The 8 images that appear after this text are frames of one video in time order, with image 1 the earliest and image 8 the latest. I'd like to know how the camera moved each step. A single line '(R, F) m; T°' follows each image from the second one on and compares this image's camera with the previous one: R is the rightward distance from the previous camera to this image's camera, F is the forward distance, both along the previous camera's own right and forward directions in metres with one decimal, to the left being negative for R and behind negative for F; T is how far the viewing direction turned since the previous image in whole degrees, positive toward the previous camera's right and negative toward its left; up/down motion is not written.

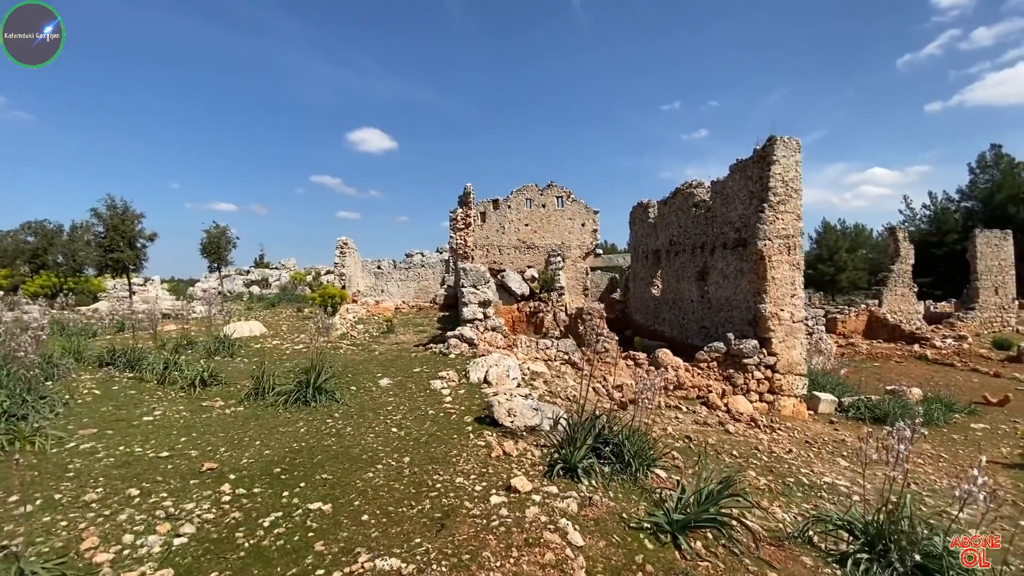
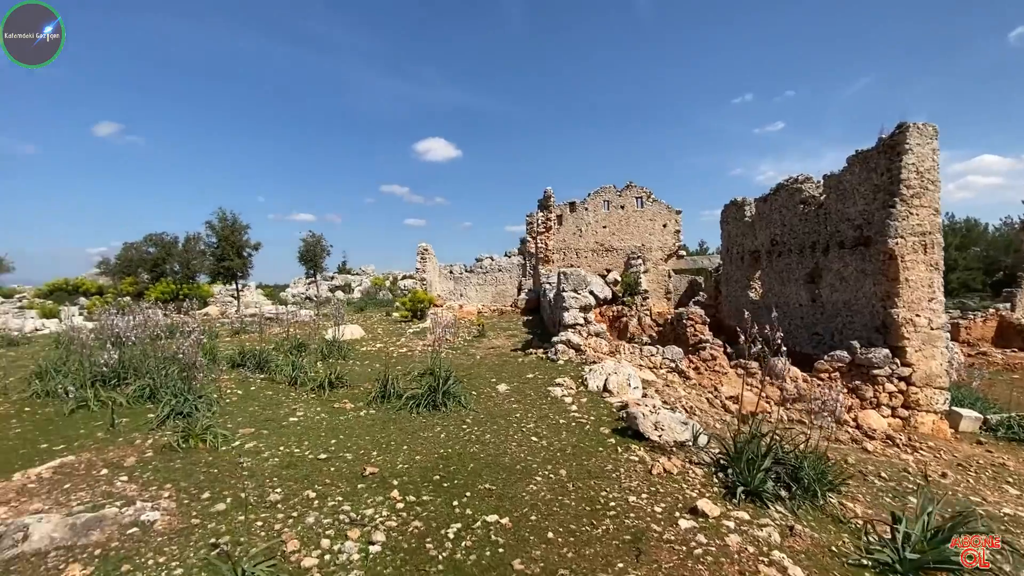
(-1.1, +0.2) m; -7°
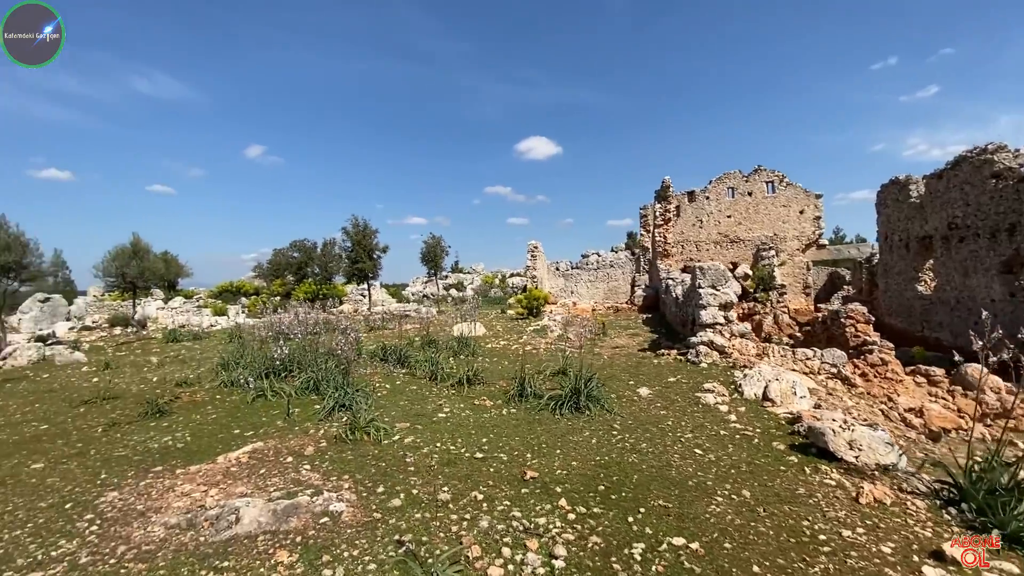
(-0.6, +0.2) m; -12°
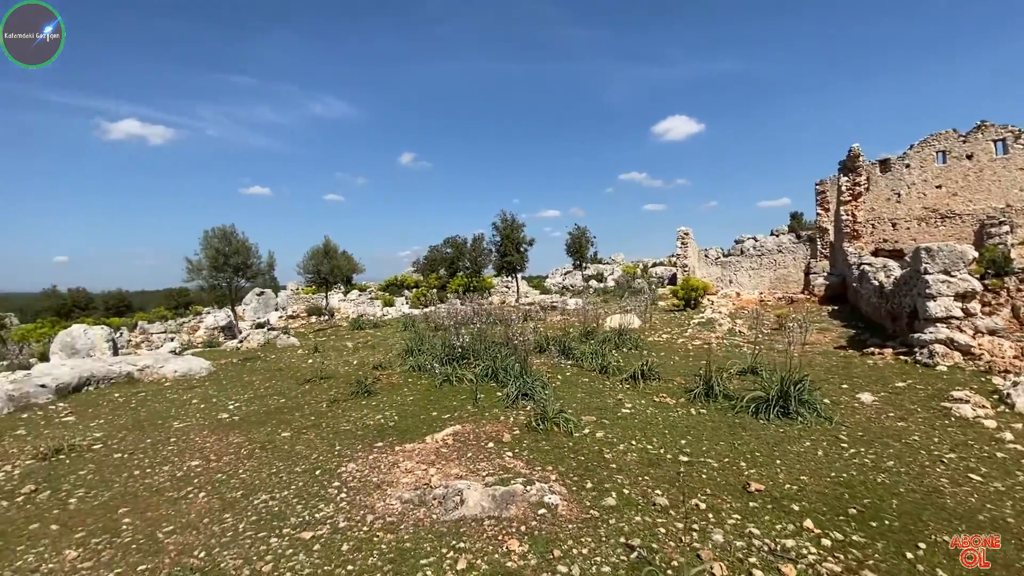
(-0.8, +0.1) m; -16°
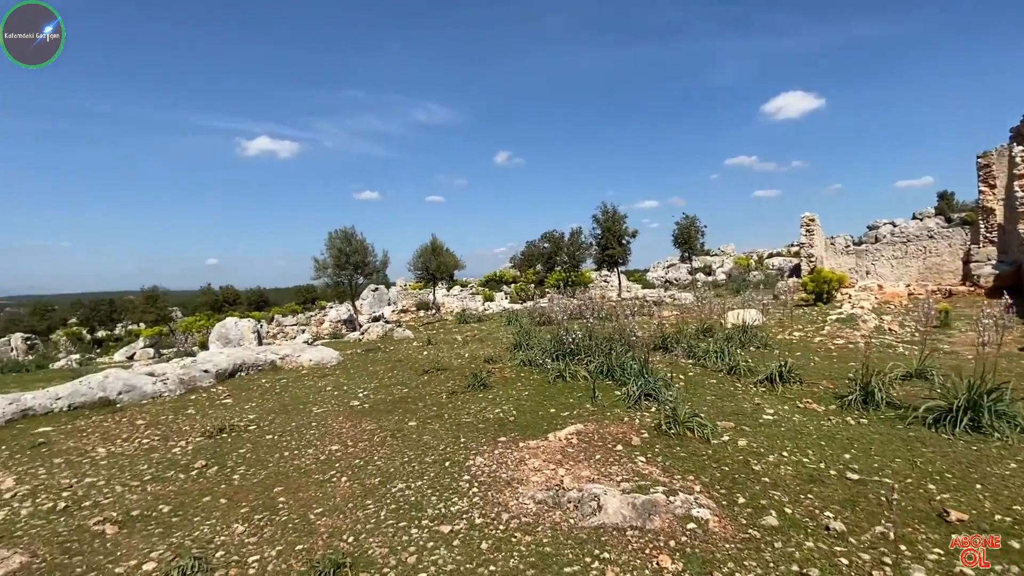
(-0.4, +0.2) m; -11°
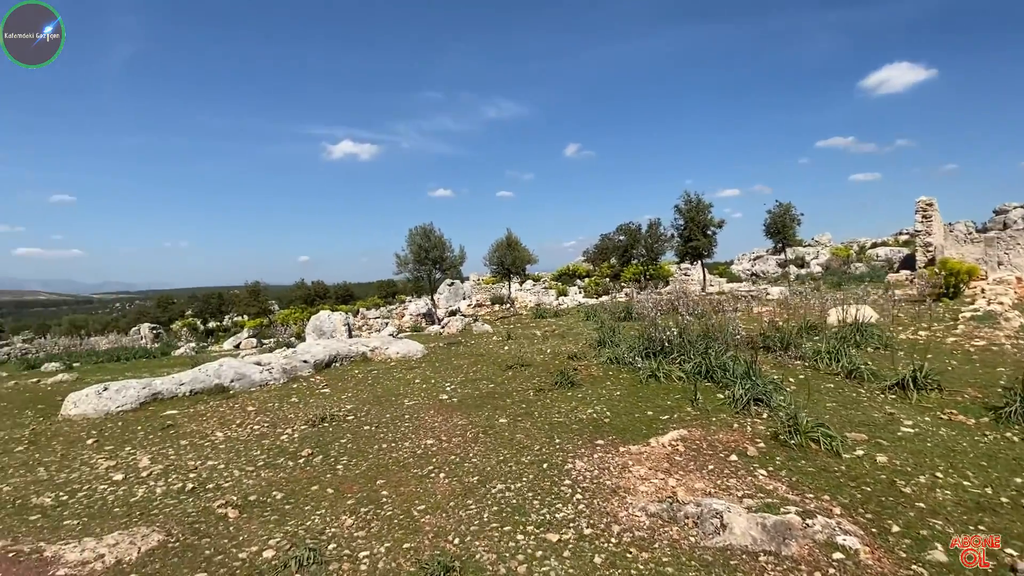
(-0.3, +0.2) m; -8°
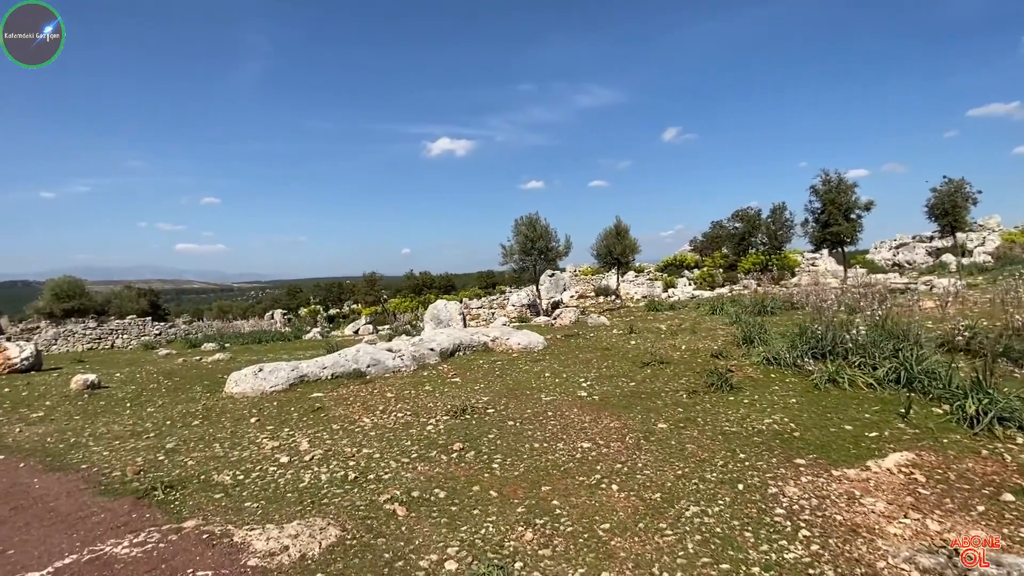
(-0.9, +0.6) m; -11°
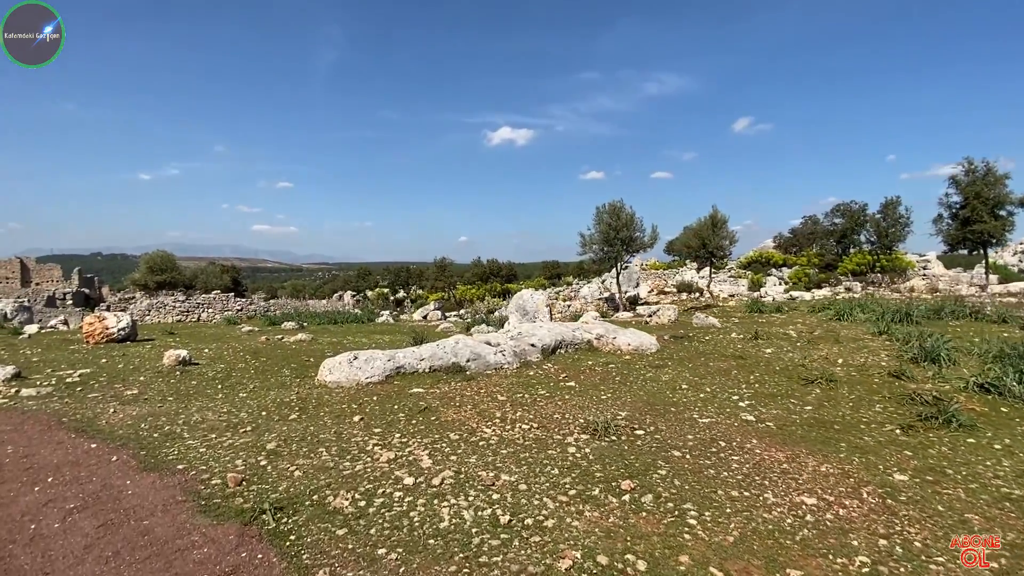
(-1.3, +1.3) m; -6°
